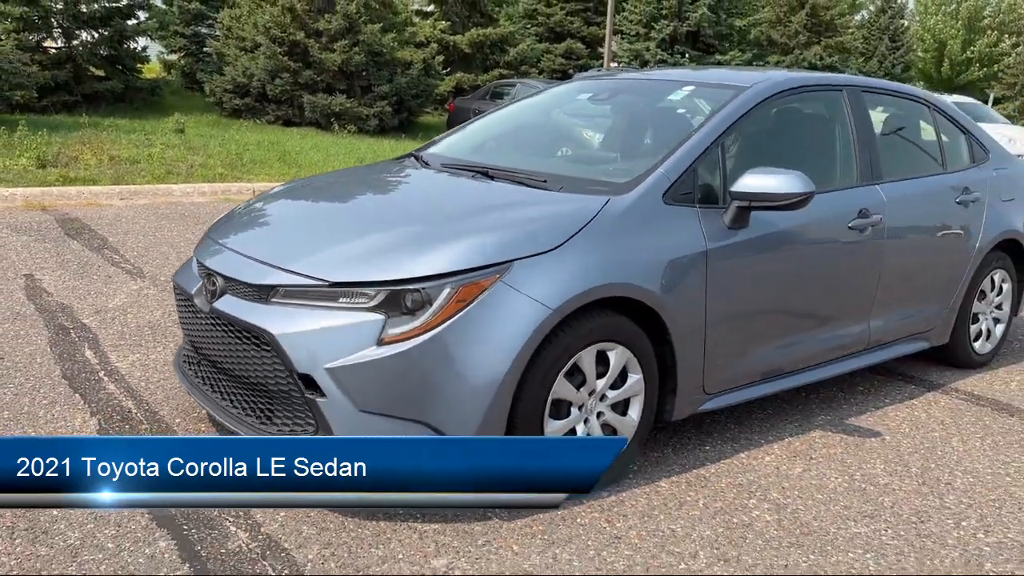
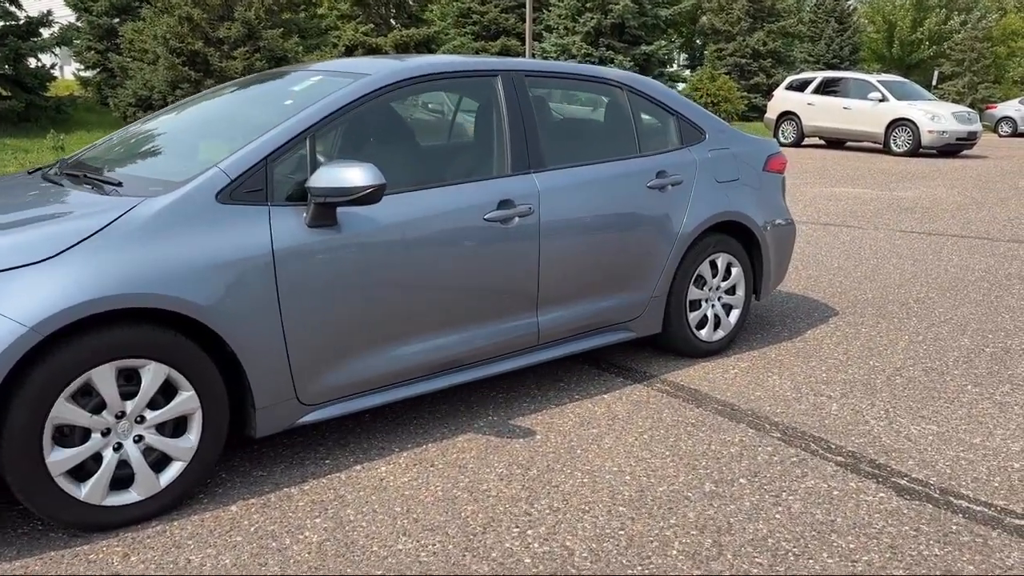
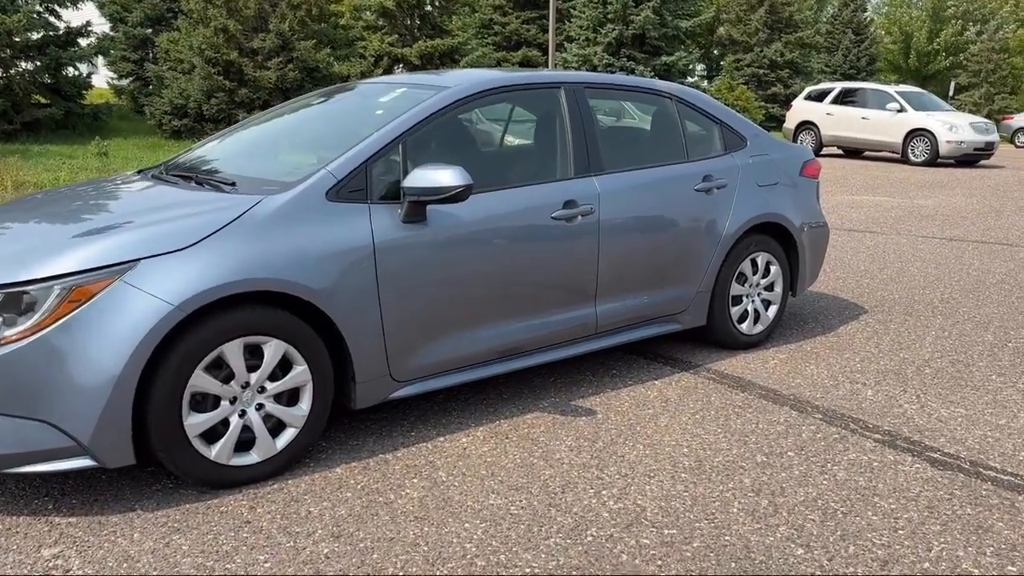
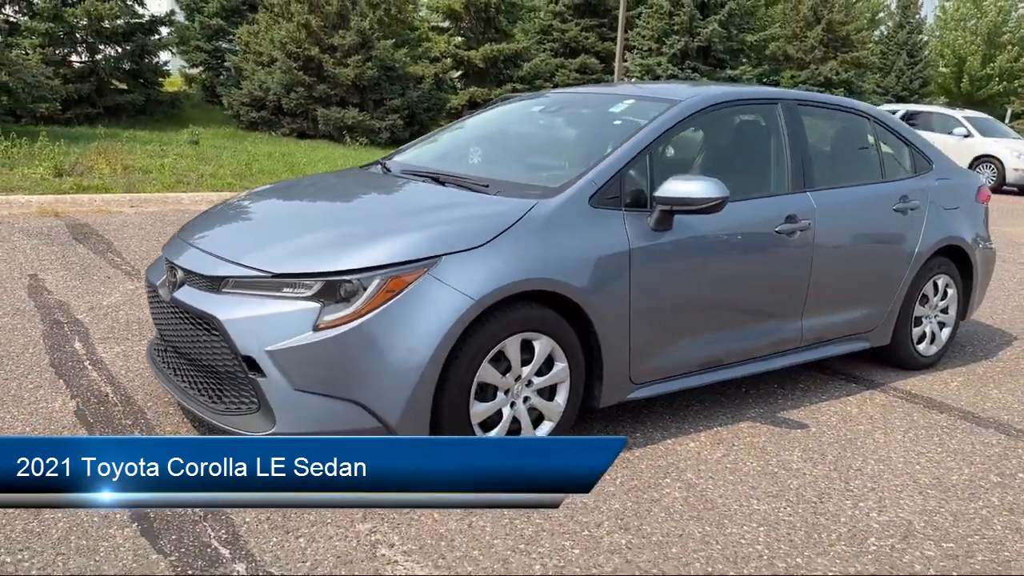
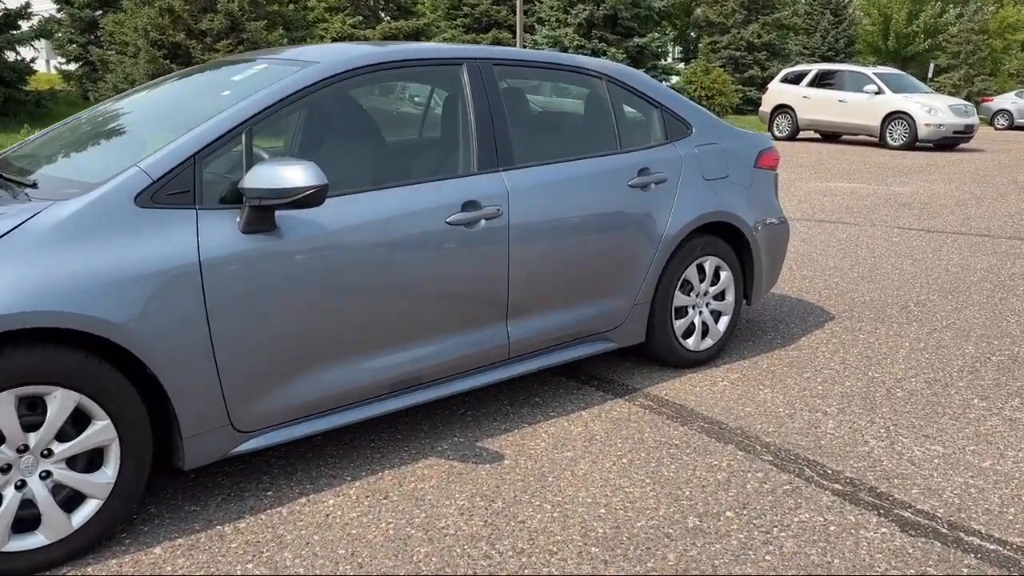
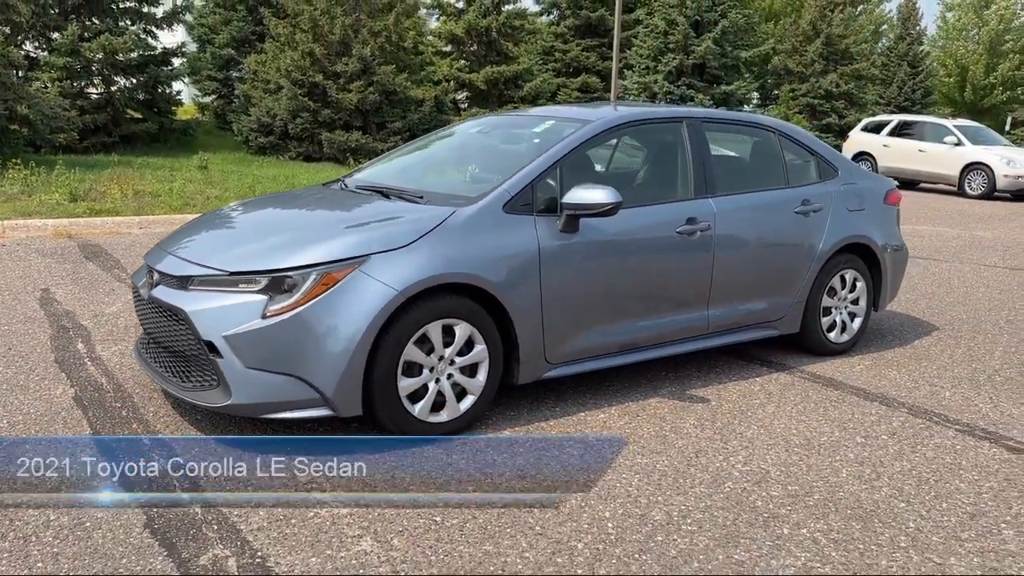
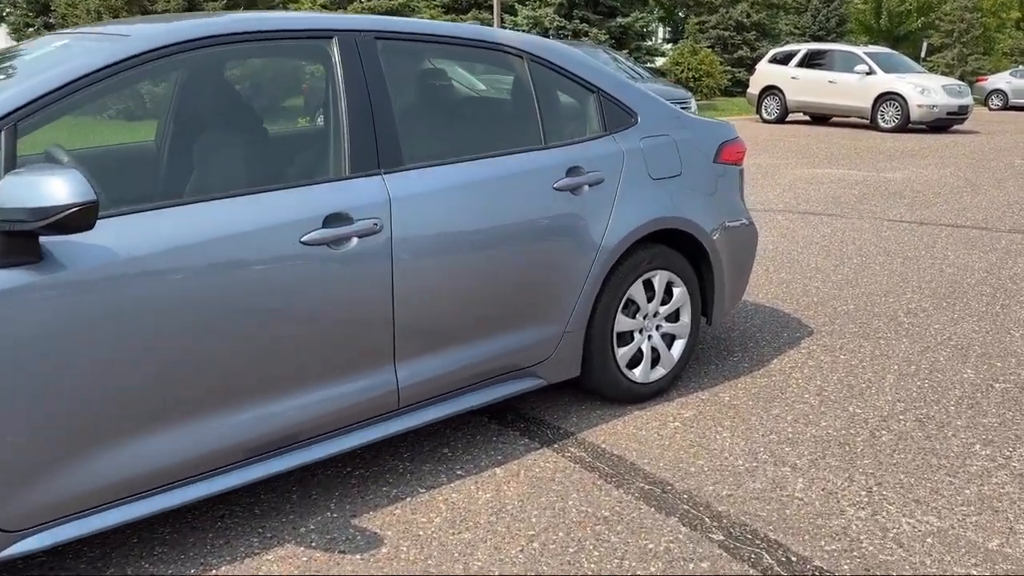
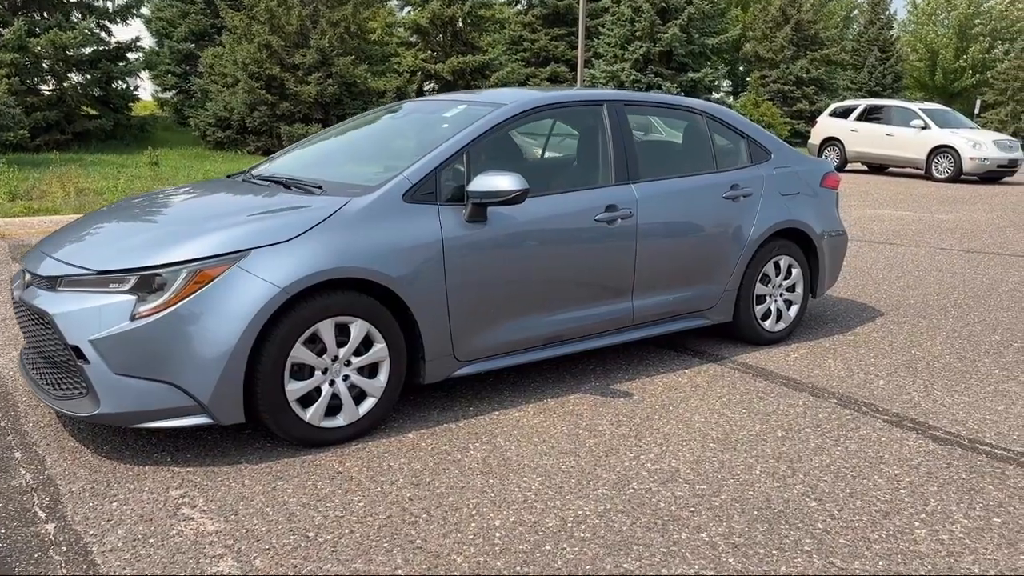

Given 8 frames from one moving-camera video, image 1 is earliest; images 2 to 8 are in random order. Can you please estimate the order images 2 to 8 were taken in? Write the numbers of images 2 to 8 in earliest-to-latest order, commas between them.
4, 6, 8, 3, 2, 5, 7
